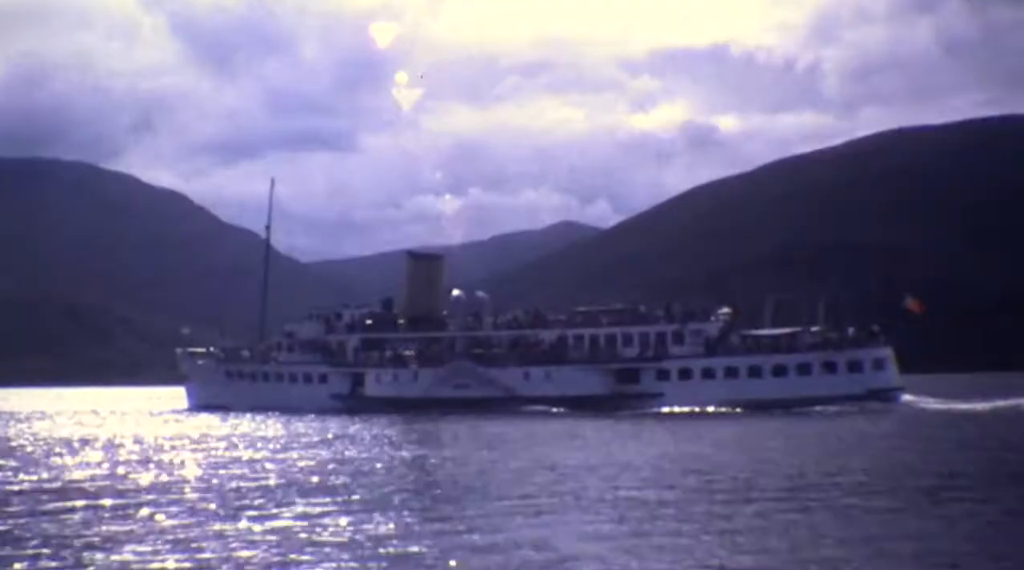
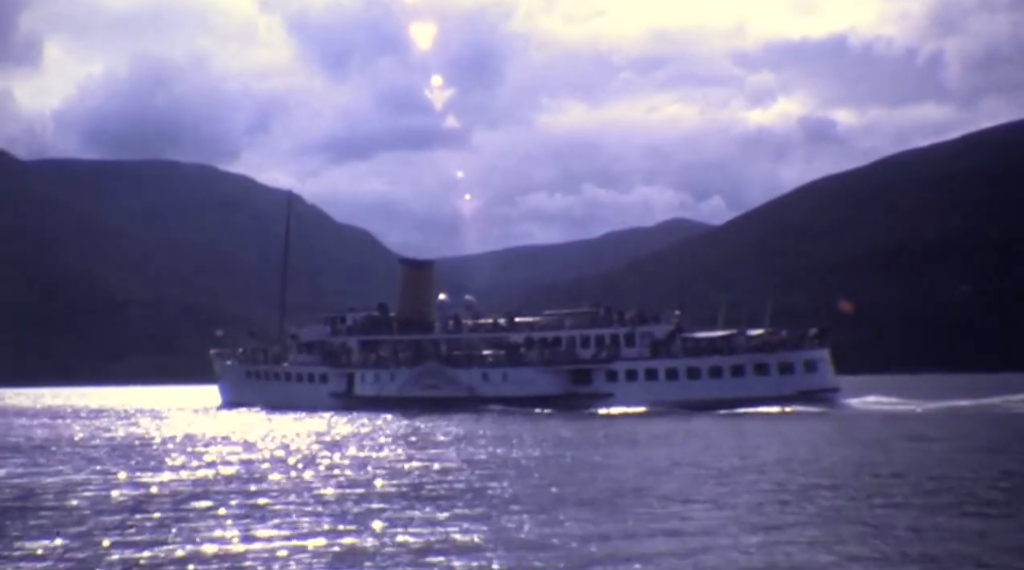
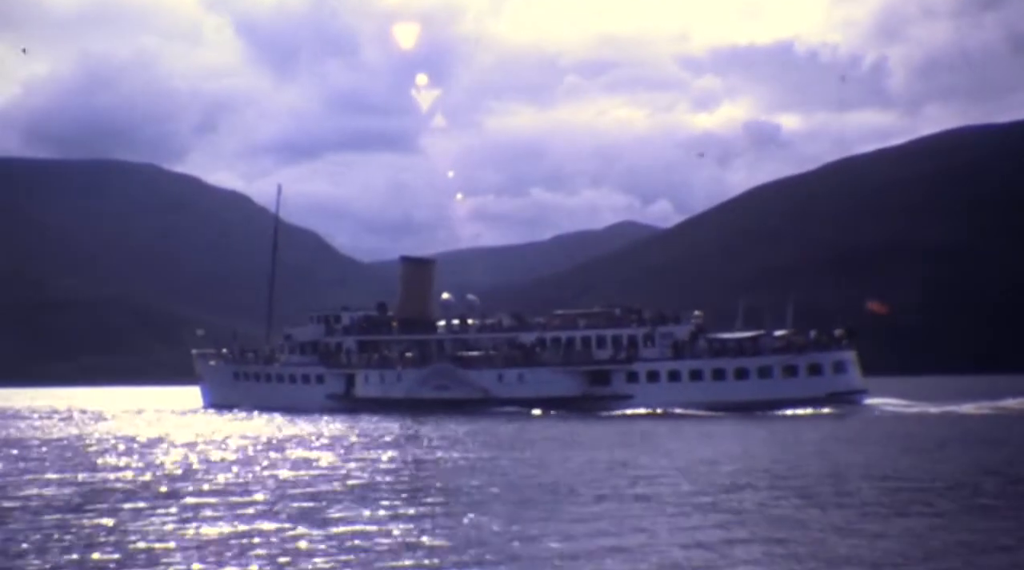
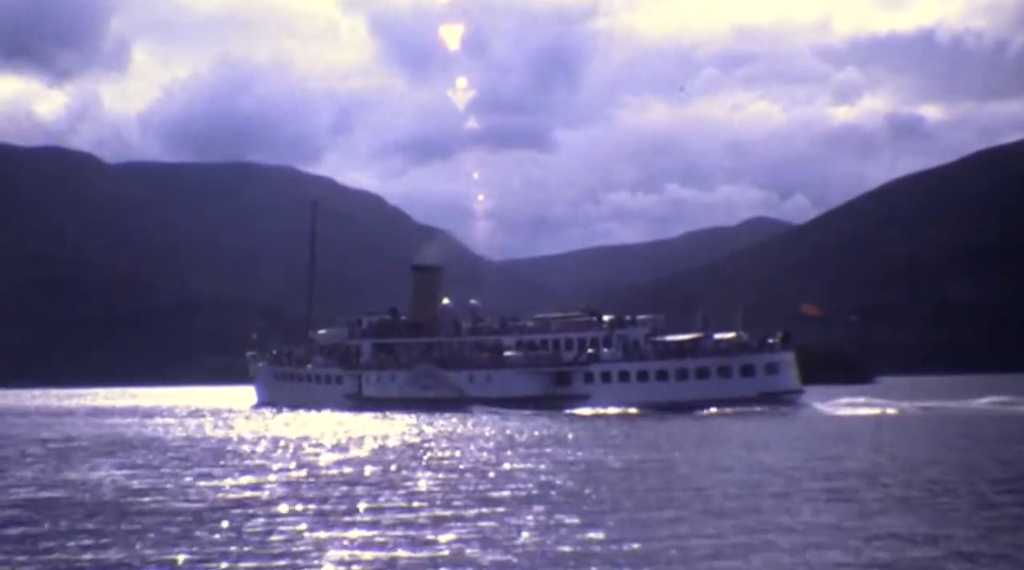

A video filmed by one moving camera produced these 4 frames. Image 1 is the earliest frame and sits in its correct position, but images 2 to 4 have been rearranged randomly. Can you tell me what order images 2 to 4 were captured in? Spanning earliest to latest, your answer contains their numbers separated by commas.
3, 2, 4
